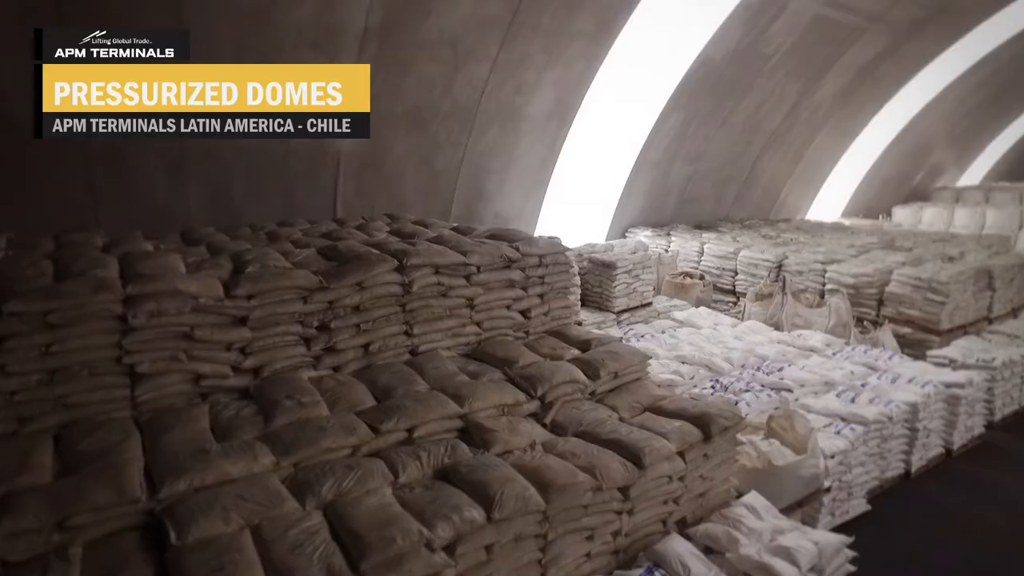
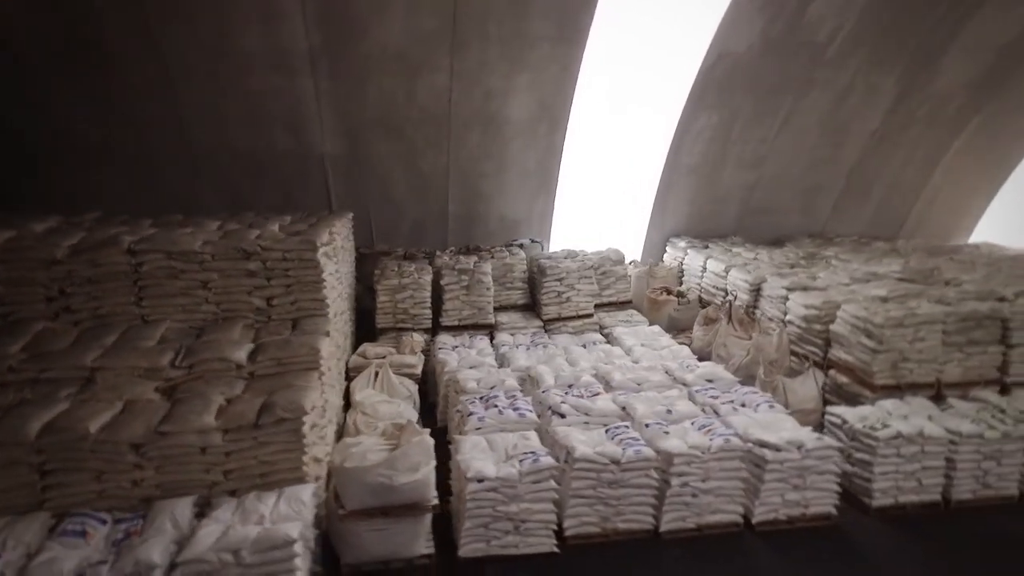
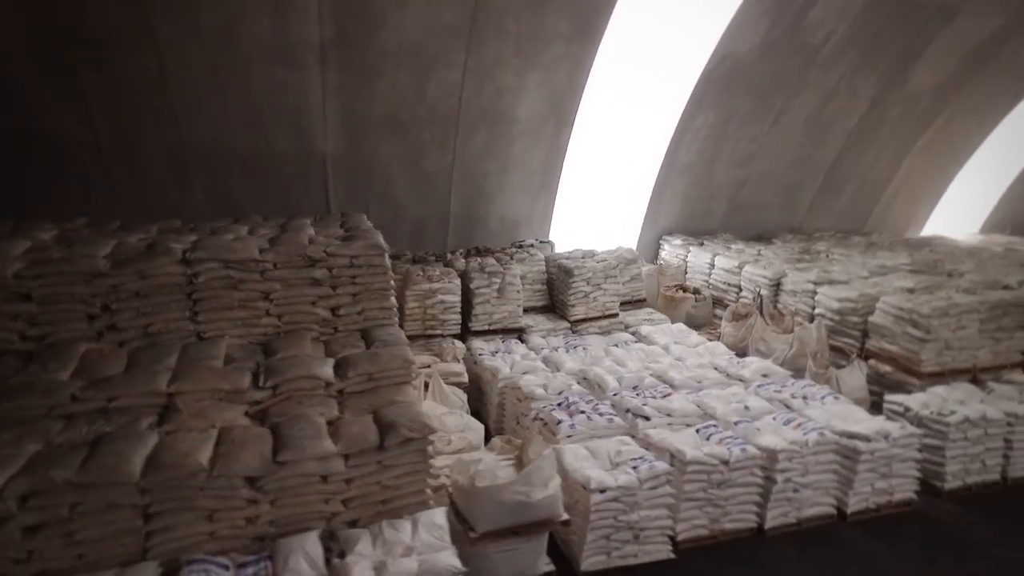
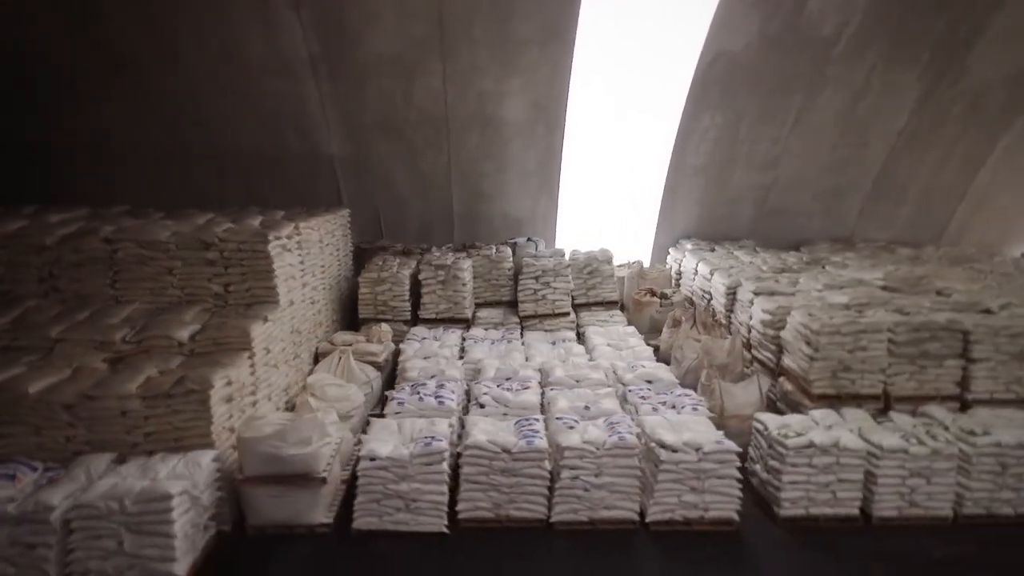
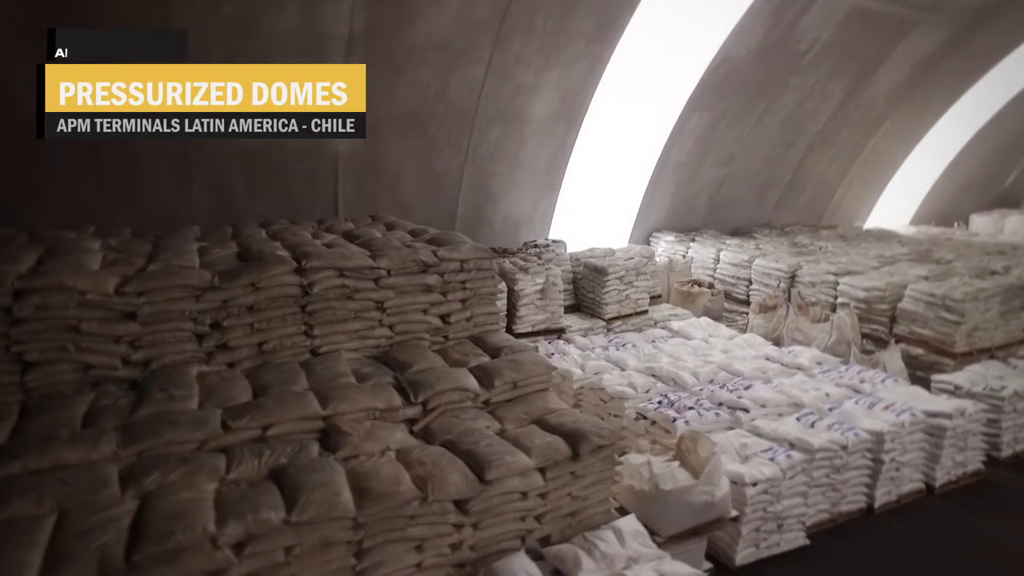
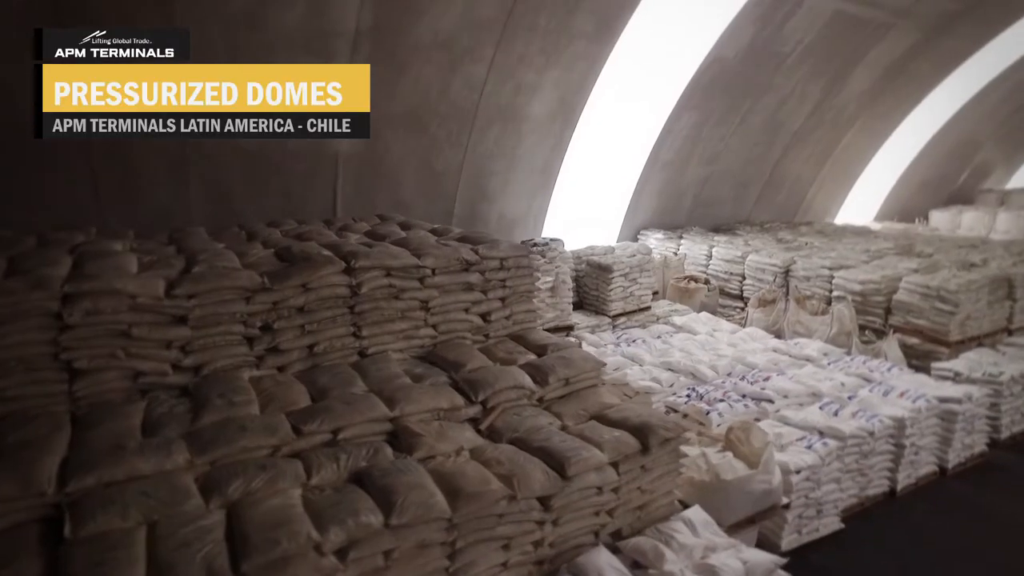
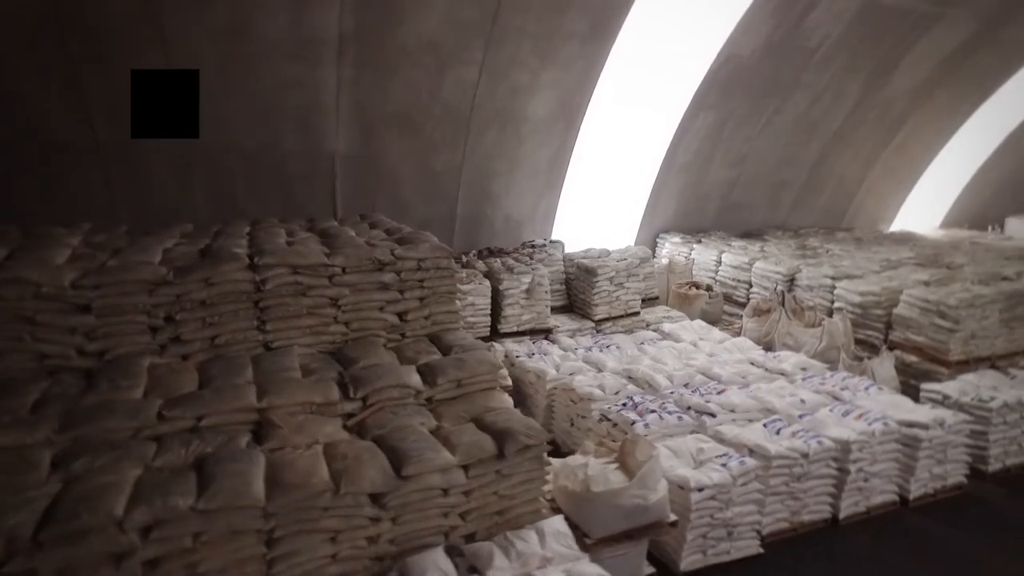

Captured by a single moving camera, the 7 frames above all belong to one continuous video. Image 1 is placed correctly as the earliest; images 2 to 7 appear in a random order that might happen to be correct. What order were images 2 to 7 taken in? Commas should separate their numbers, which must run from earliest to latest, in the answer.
6, 5, 7, 3, 2, 4
